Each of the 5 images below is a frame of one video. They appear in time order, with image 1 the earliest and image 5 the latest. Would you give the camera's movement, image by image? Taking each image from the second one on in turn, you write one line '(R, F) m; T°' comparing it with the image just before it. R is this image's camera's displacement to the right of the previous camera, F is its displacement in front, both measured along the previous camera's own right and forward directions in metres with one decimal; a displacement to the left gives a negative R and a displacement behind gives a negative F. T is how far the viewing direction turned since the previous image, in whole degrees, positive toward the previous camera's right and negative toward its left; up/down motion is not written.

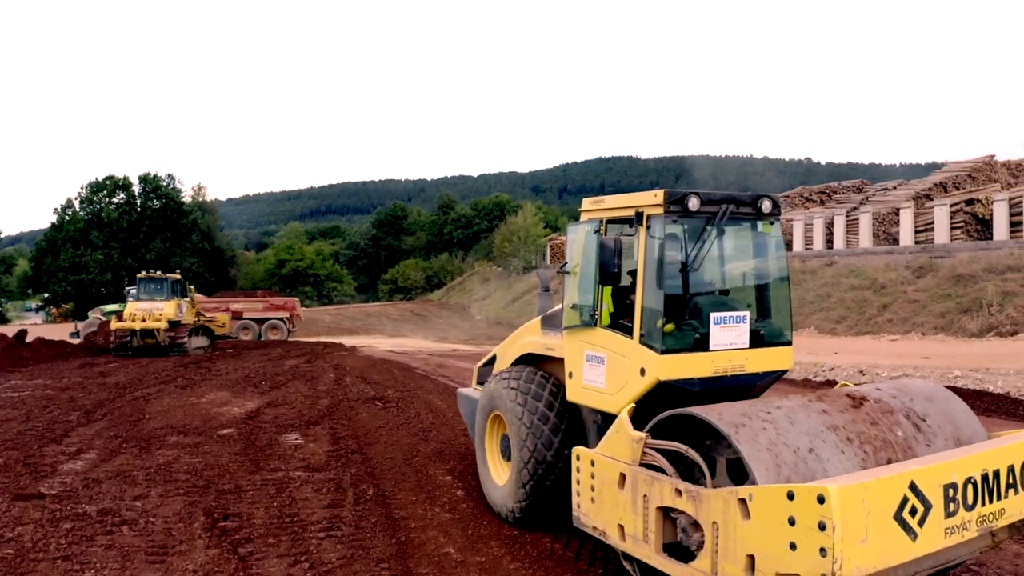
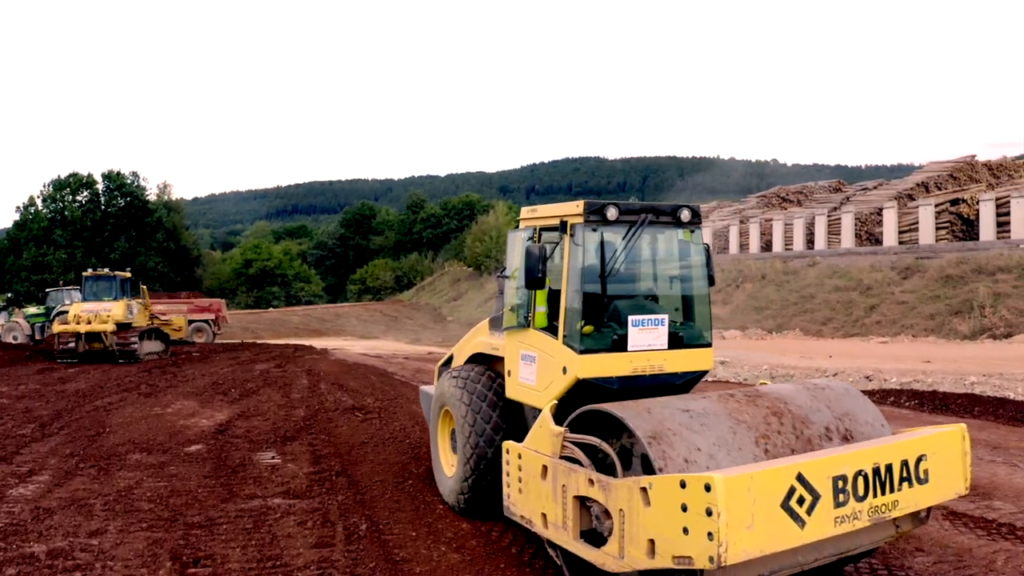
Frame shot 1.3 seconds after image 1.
(-0.3, +0.9) m; +2°
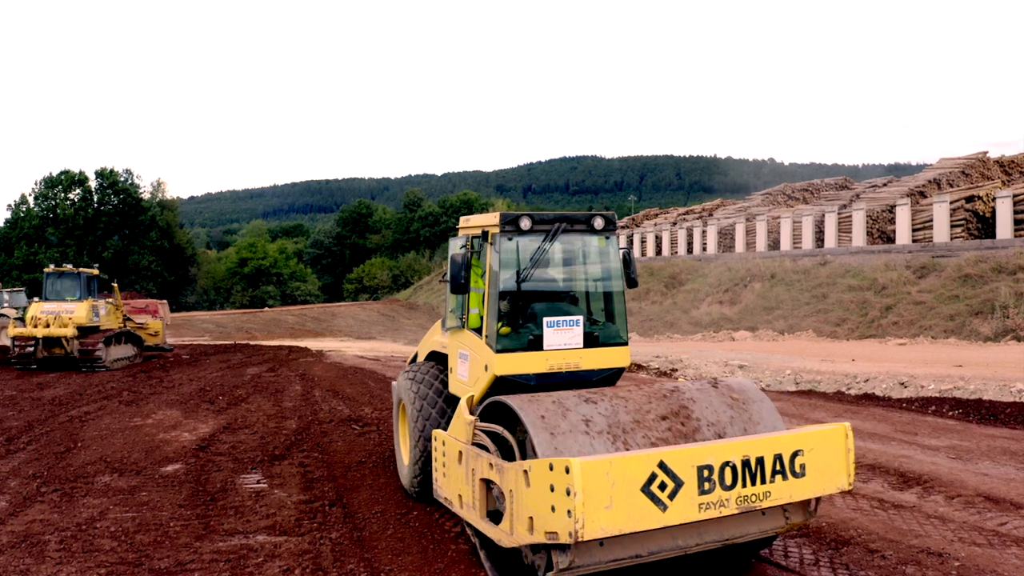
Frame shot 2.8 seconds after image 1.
(-0.2, +0.9) m; 0°
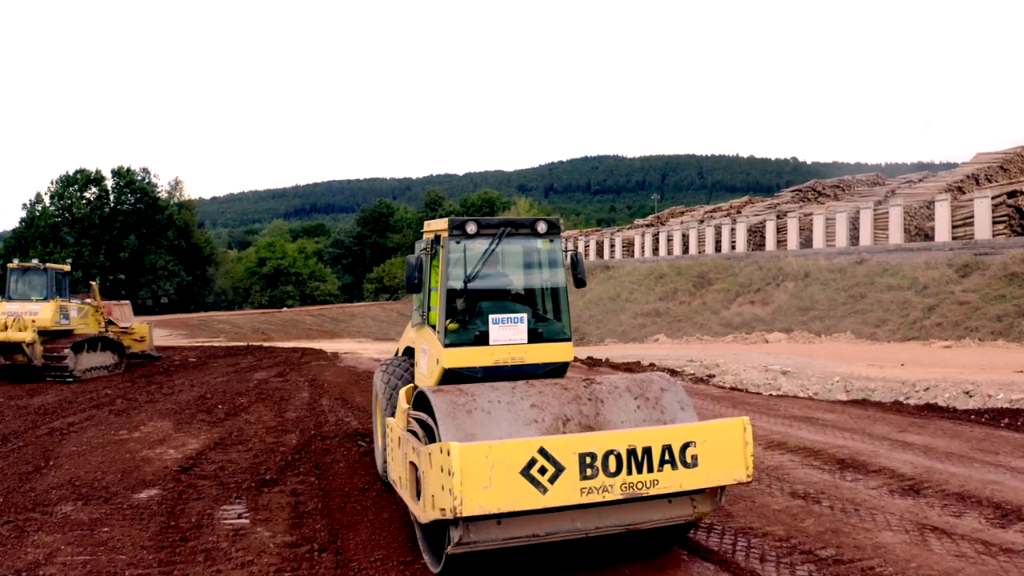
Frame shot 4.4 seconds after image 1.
(-0.1, +1.1) m; -1°
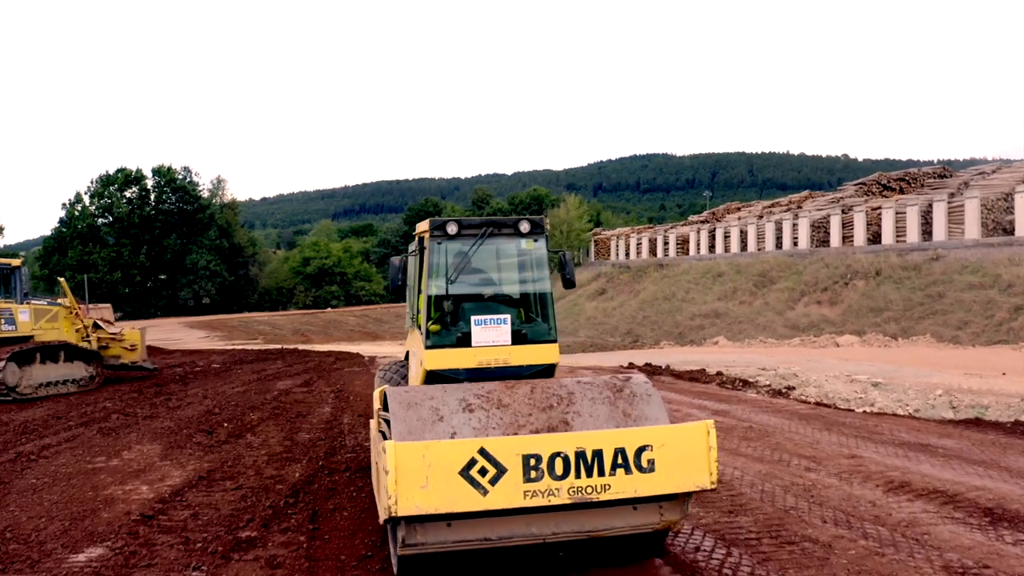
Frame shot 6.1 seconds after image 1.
(0.0, +1.7) m; -3°
